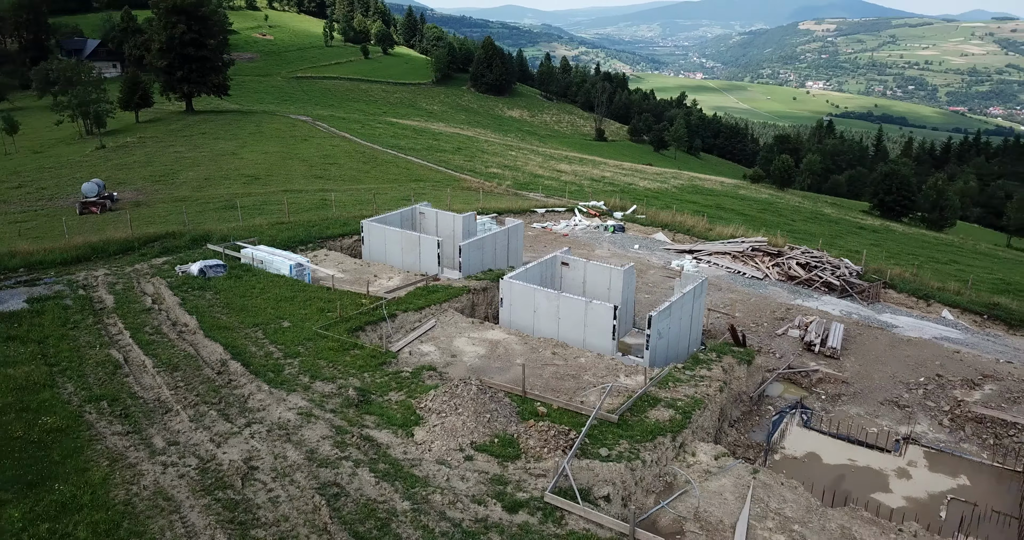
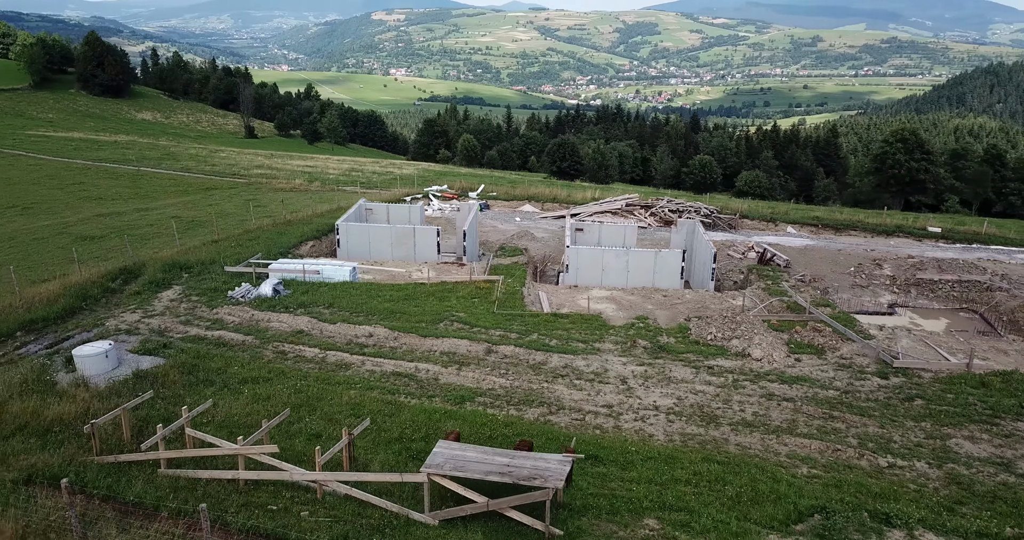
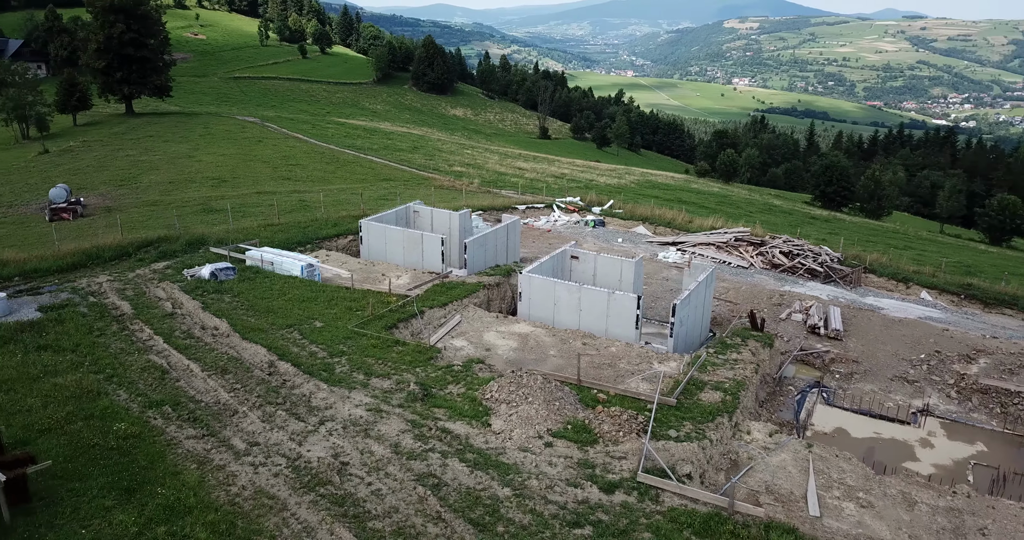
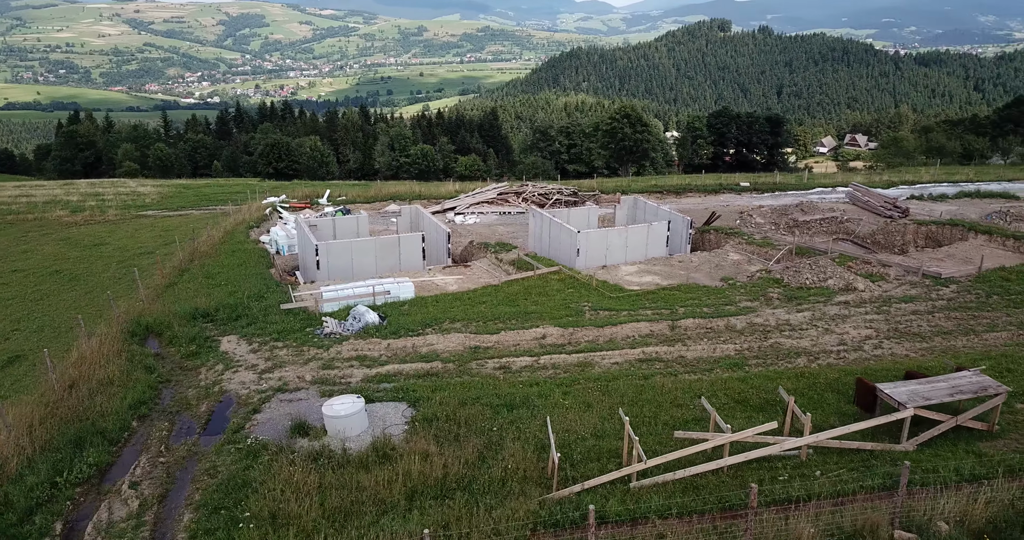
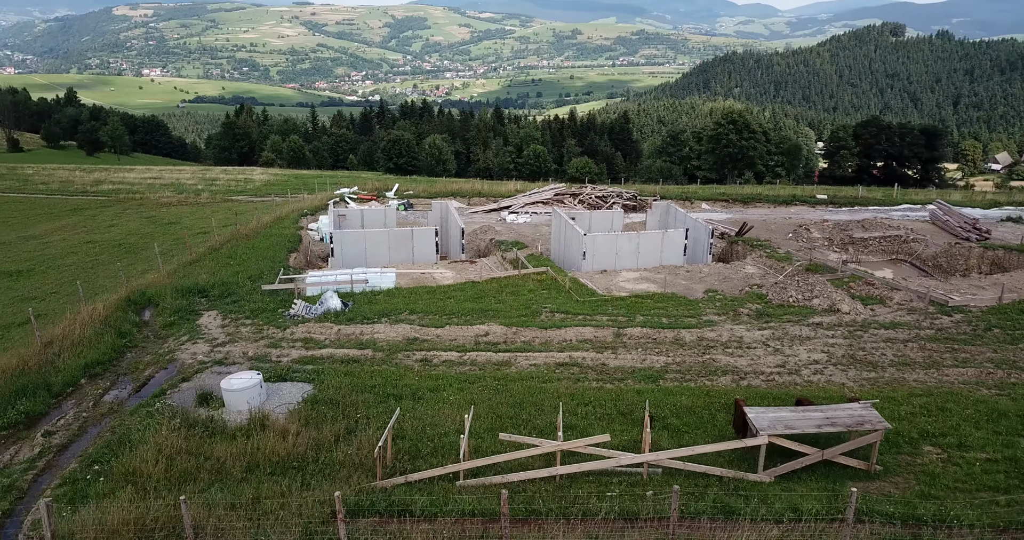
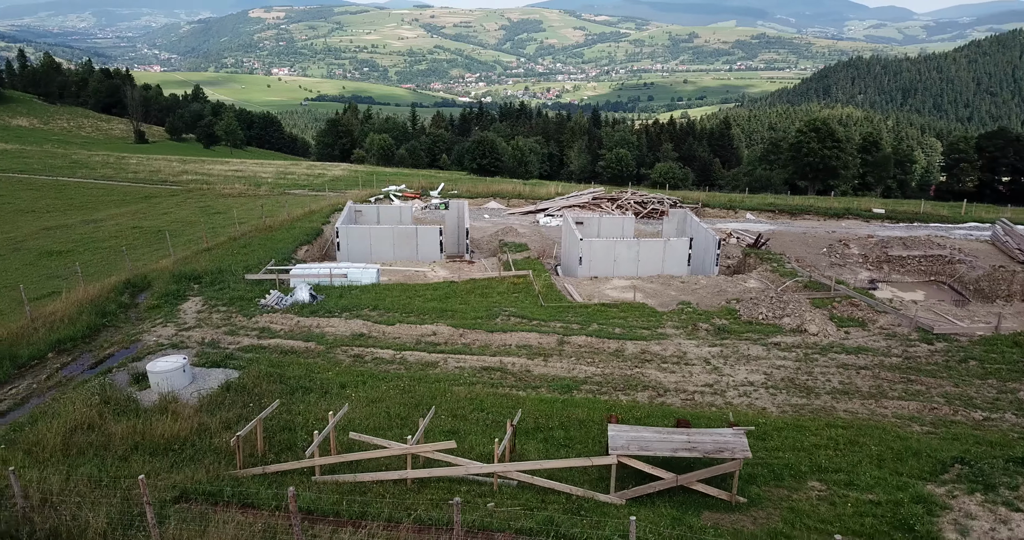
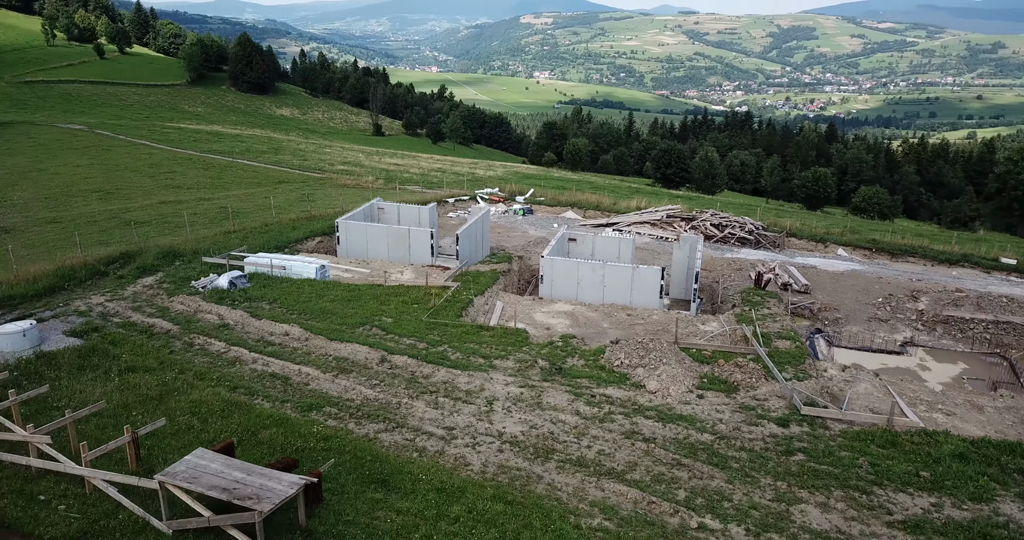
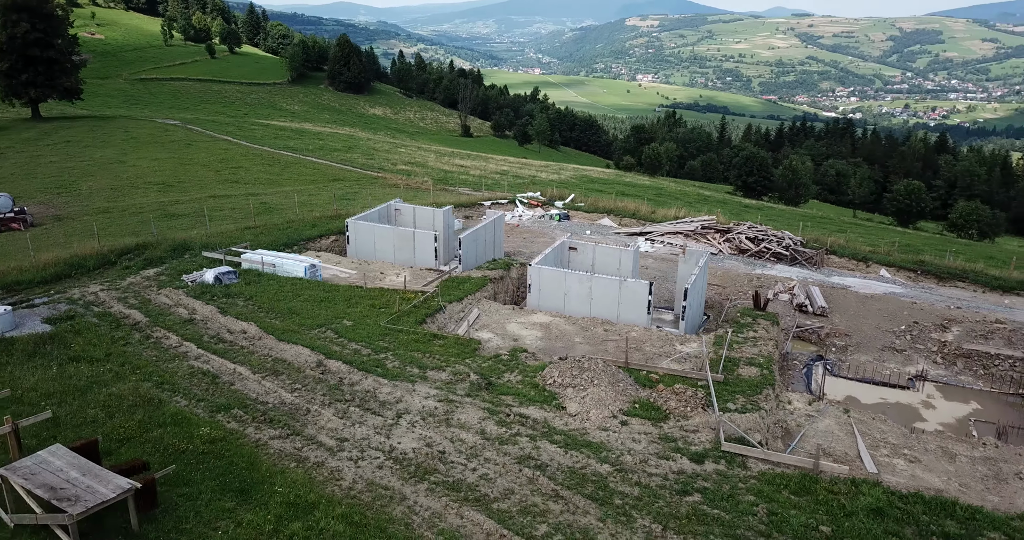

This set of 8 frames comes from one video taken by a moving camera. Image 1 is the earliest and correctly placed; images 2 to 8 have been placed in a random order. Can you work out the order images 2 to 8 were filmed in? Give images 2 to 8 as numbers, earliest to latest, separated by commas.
3, 8, 7, 2, 6, 5, 4
